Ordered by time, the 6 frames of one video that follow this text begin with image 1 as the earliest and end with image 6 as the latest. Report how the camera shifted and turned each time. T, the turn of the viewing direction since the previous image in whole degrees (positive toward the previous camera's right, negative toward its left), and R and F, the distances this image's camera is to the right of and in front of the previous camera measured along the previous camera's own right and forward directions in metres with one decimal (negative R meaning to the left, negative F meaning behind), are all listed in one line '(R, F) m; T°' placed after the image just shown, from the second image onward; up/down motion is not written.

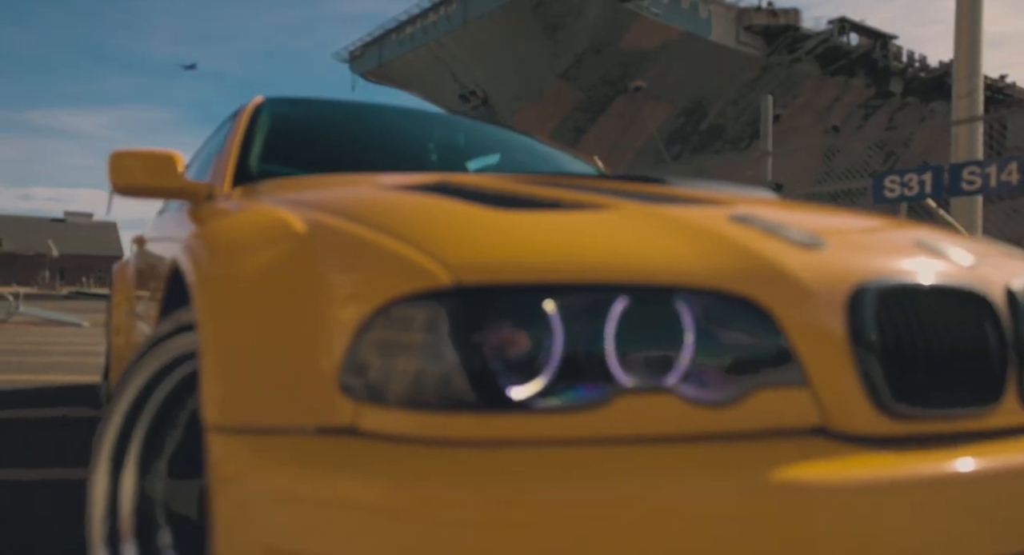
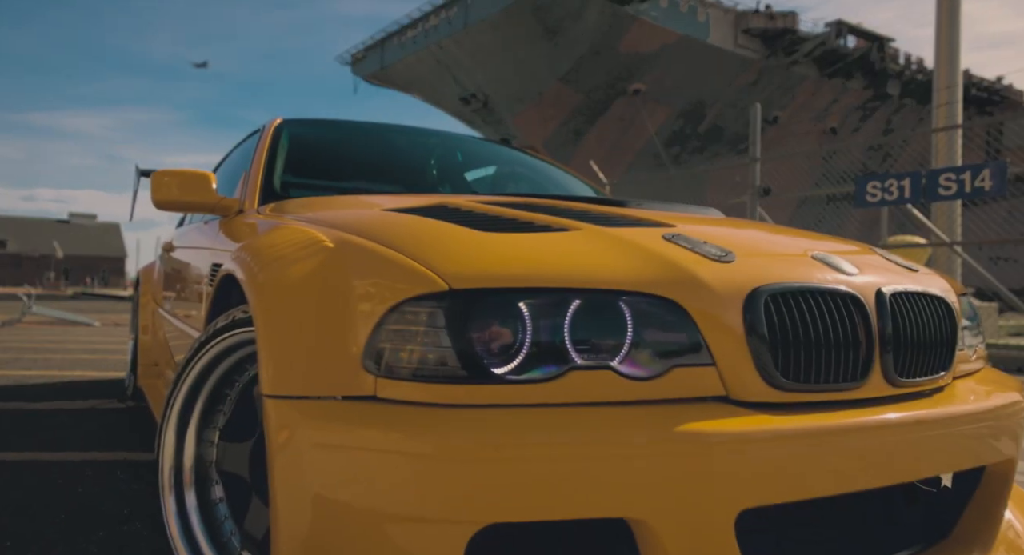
(0.0, -0.3) m; 0°
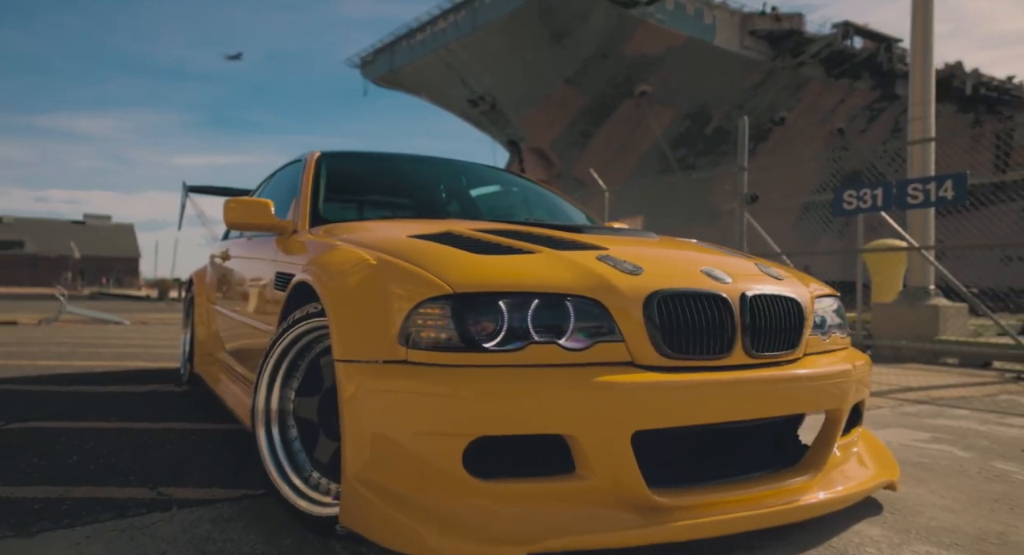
(+0.1, -0.6) m; -1°
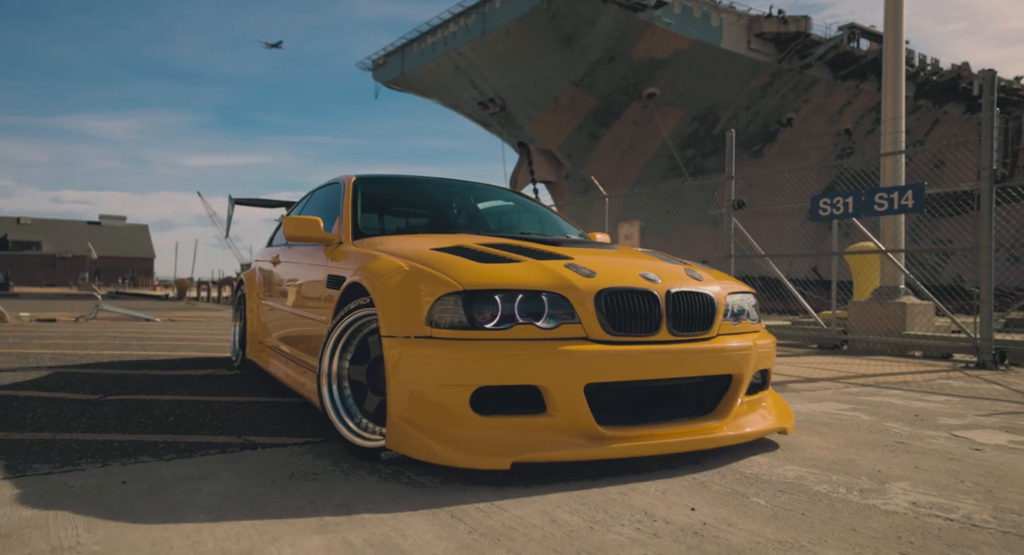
(+0.1, -0.8) m; -1°
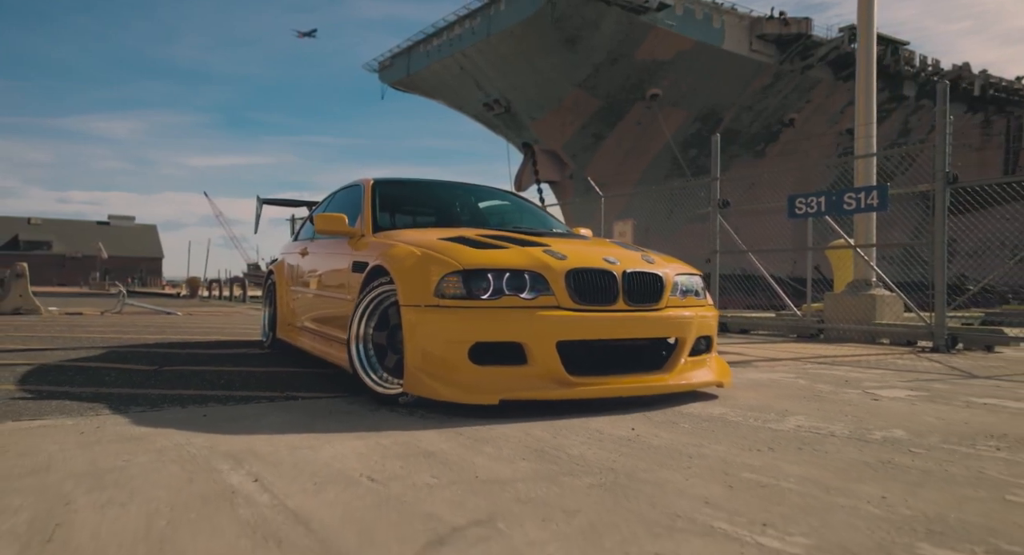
(+0.1, -0.7) m; 0°
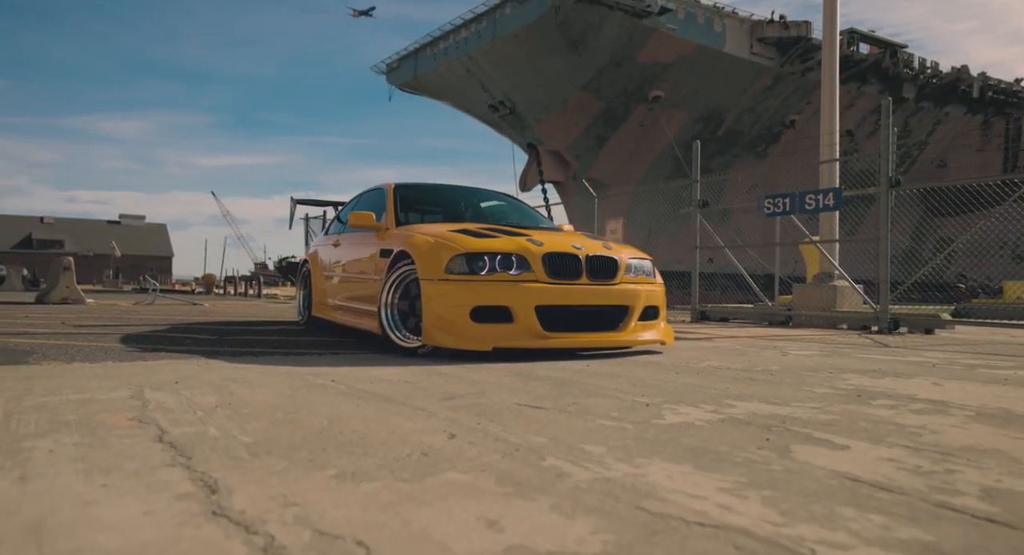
(+0.1, -1.1) m; -1°
